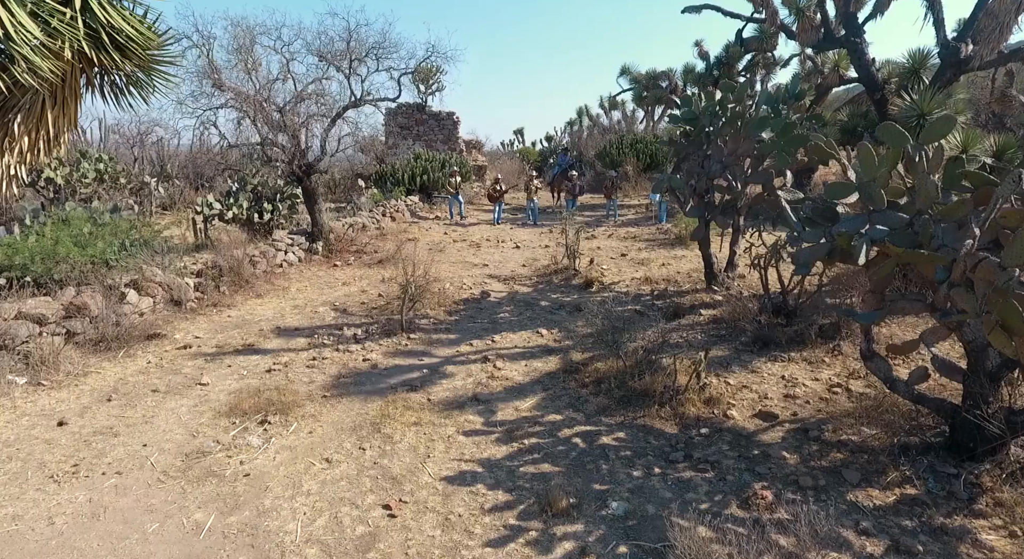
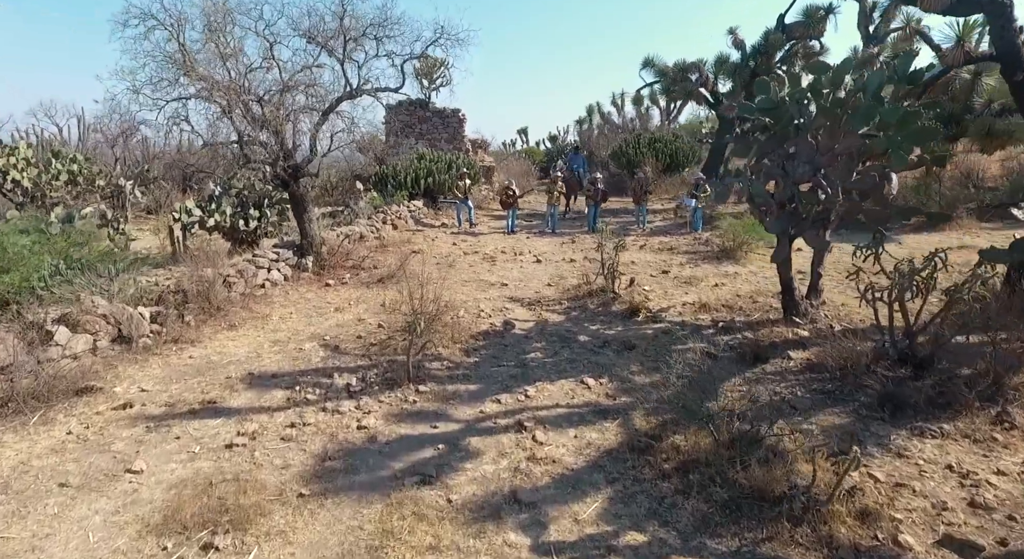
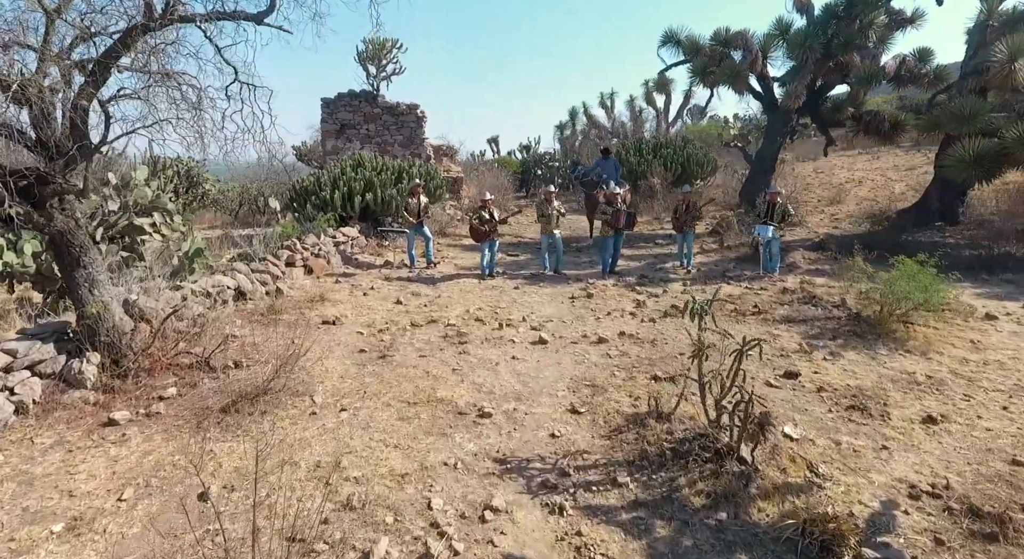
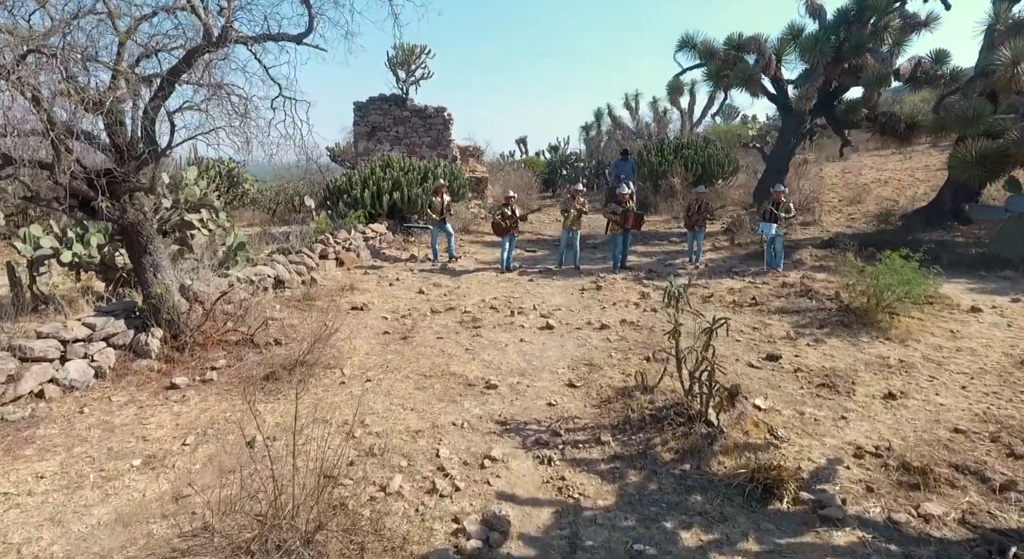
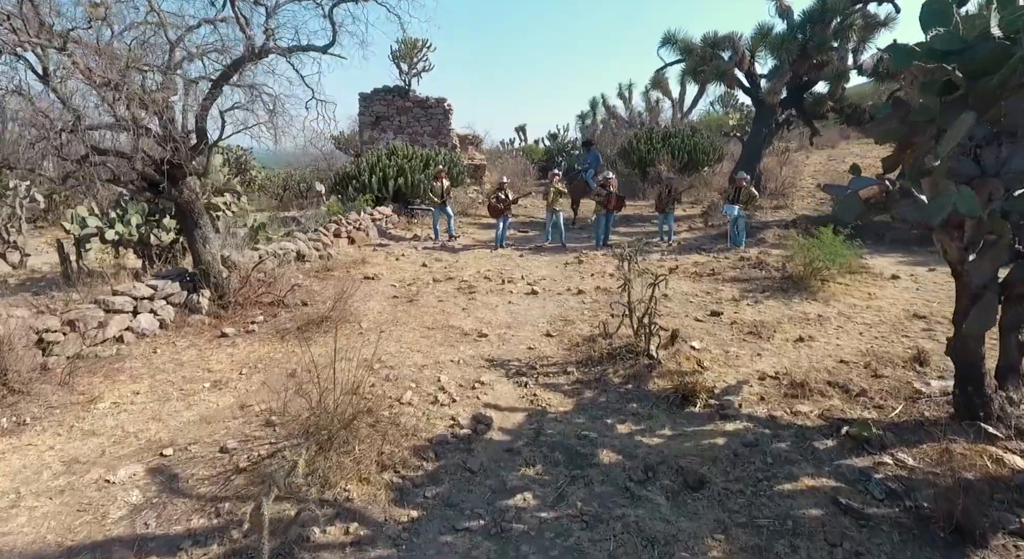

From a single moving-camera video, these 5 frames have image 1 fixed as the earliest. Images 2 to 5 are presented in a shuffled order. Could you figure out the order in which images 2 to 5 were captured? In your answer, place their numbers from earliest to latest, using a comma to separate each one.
2, 5, 4, 3
